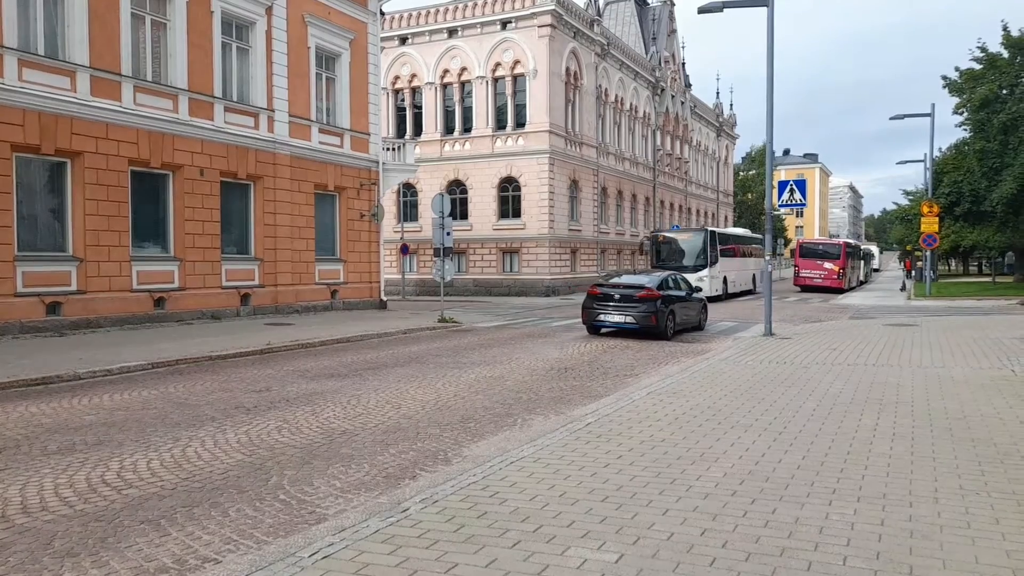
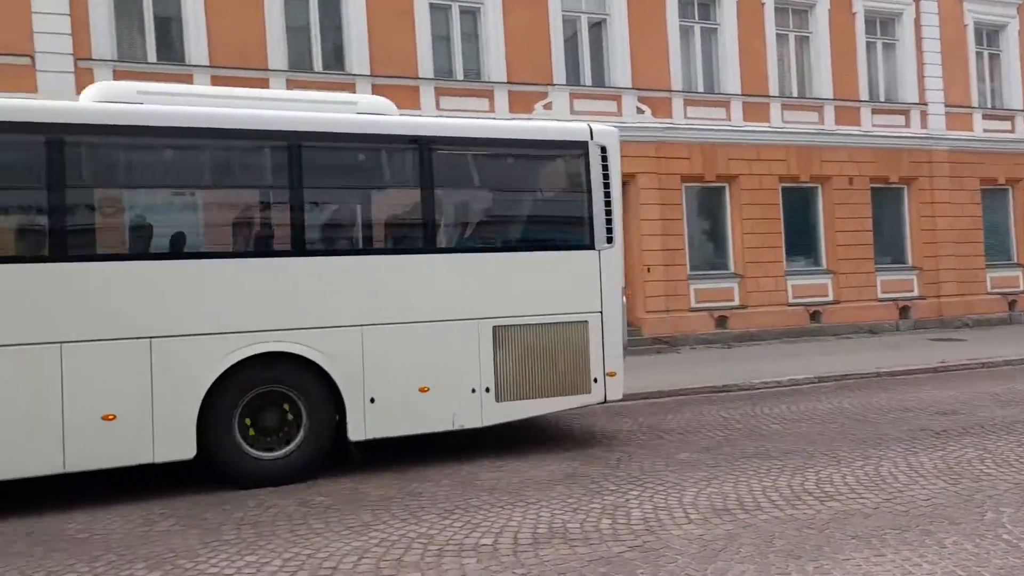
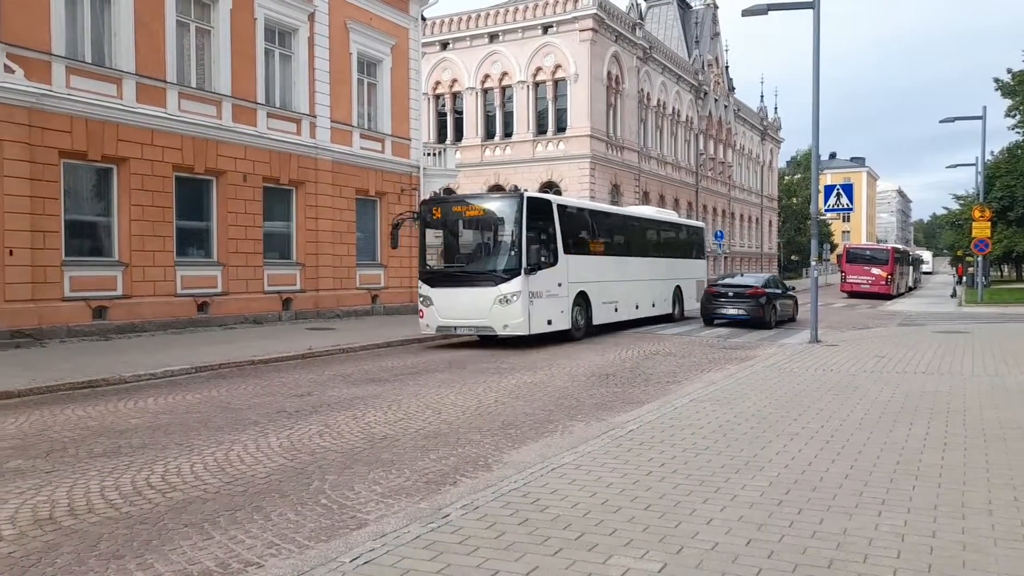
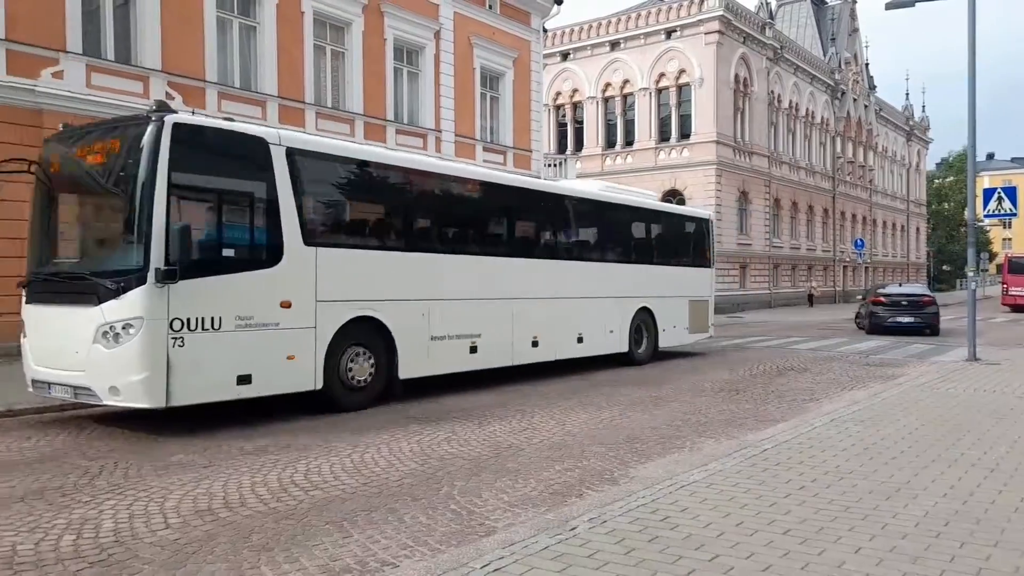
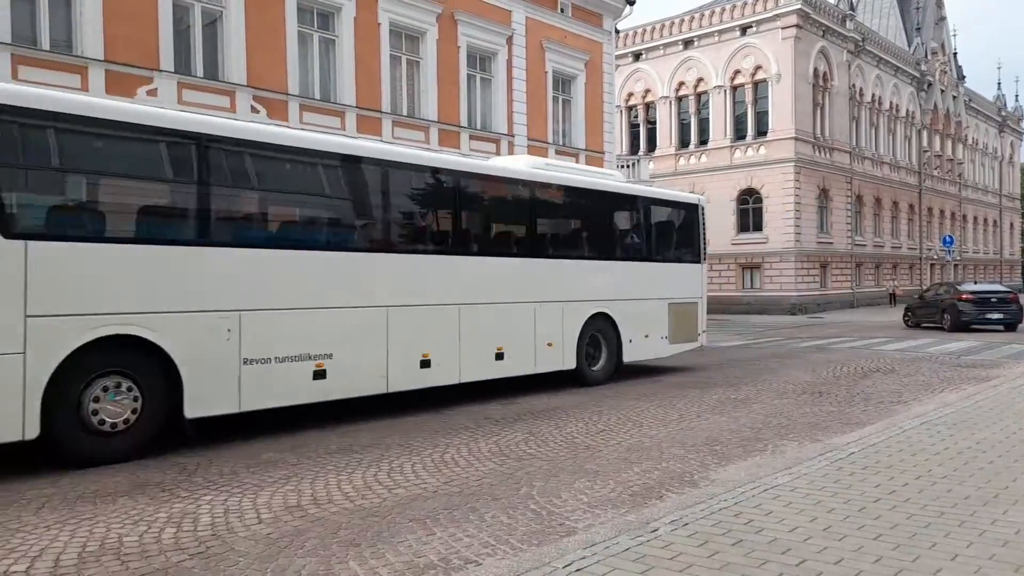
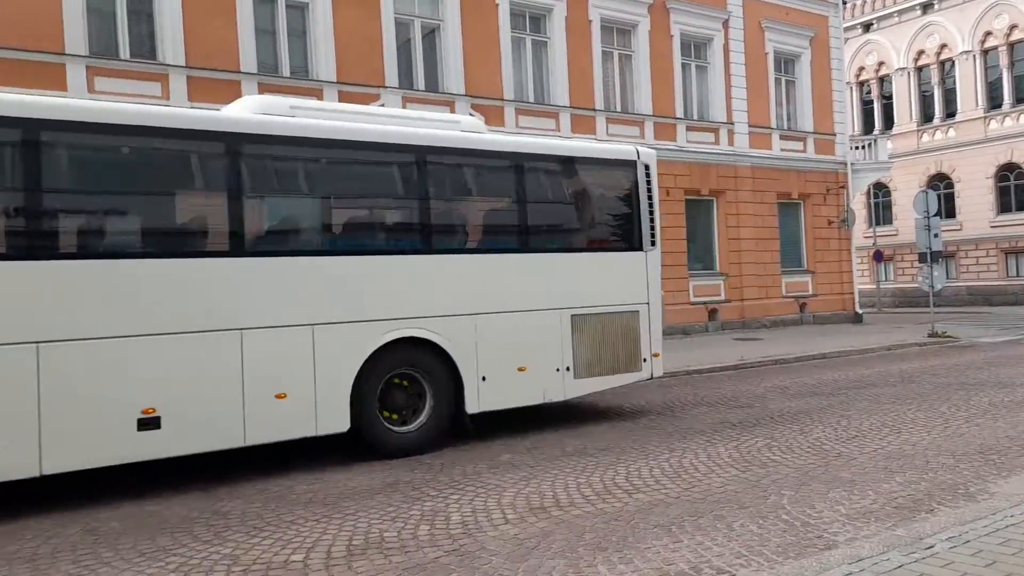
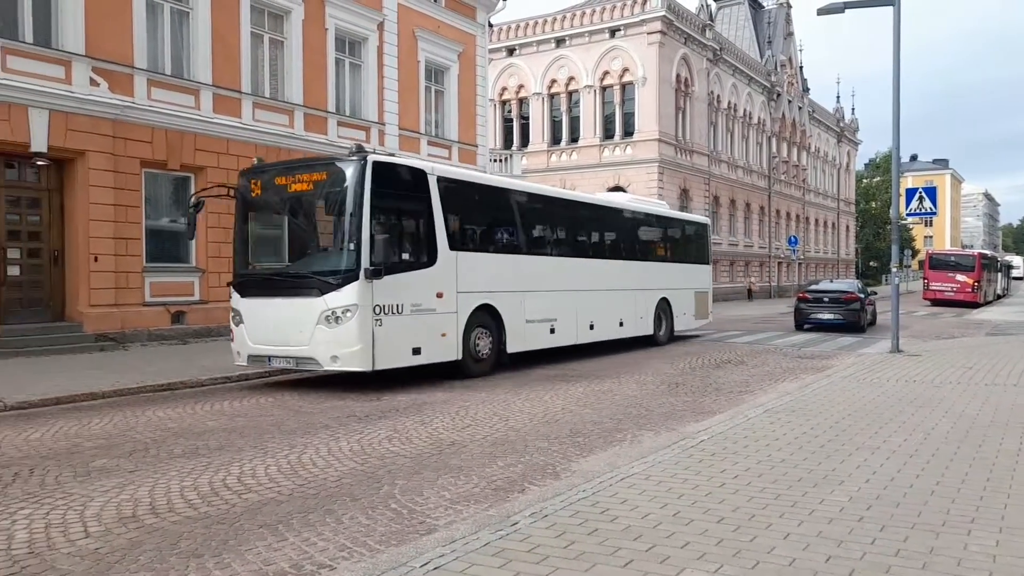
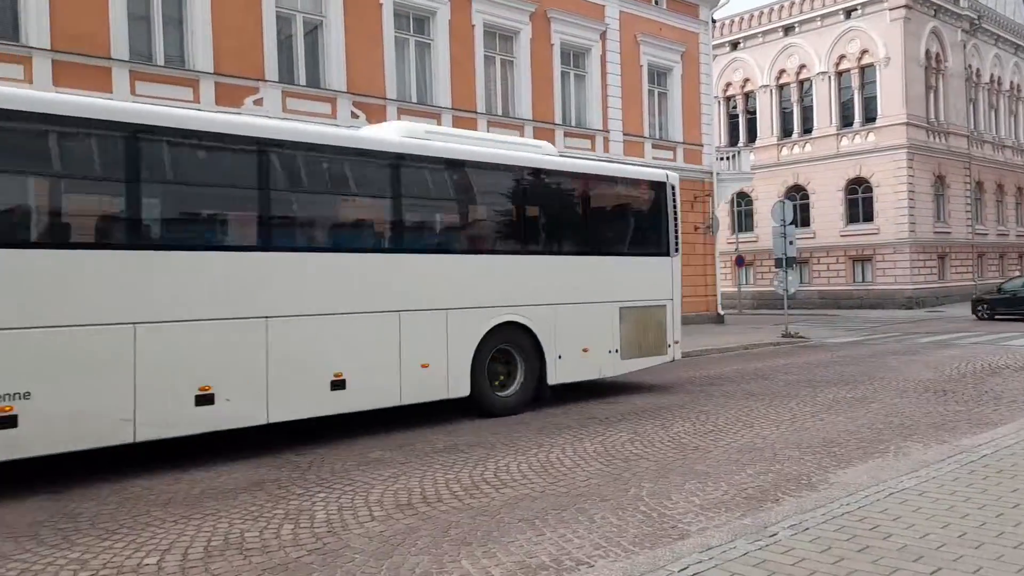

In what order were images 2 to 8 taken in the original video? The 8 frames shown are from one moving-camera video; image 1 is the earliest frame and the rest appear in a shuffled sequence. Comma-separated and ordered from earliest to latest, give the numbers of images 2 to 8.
3, 7, 4, 5, 8, 6, 2
